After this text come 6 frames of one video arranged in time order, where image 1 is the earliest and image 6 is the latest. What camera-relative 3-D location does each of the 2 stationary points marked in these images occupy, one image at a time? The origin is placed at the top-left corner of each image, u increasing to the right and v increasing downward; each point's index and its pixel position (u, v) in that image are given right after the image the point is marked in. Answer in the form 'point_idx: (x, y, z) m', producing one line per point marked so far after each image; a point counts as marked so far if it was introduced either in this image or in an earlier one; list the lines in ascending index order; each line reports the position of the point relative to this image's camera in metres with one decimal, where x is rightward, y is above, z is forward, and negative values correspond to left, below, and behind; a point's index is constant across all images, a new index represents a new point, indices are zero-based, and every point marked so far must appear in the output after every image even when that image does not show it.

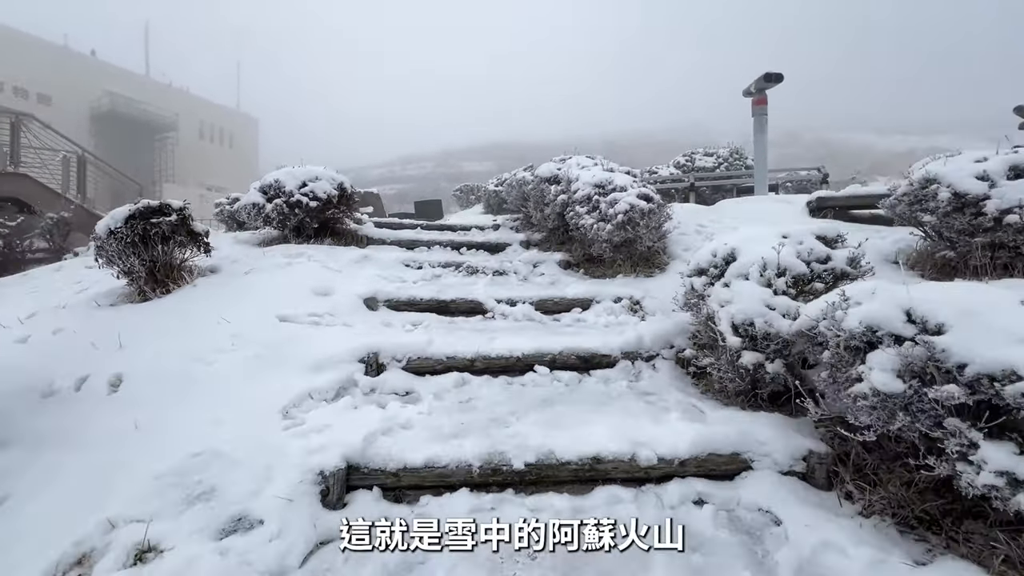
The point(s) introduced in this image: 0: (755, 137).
0: (+3.8, +2.4, +7.3) m
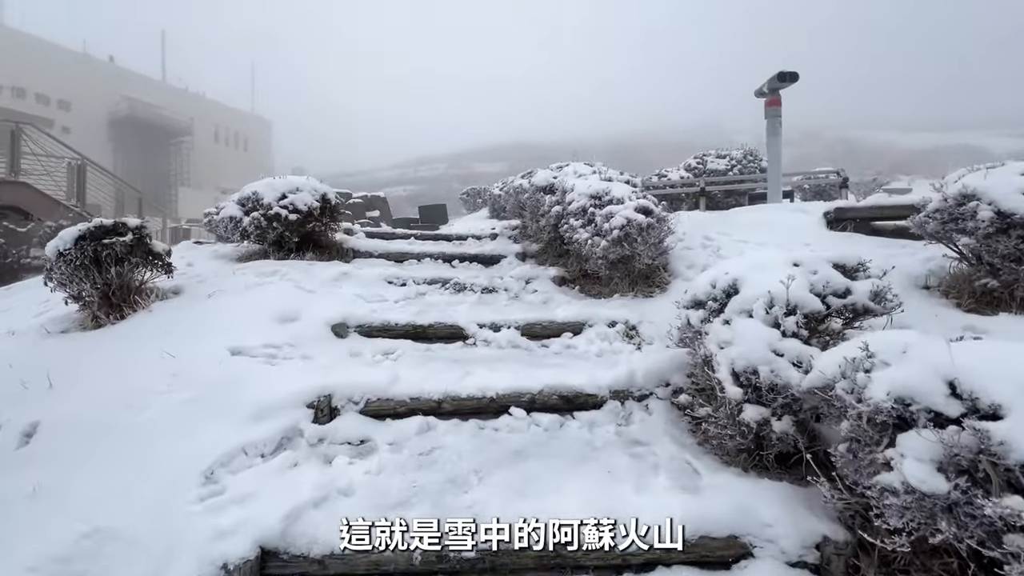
0: (+3.8, +2.2, +6.9) m
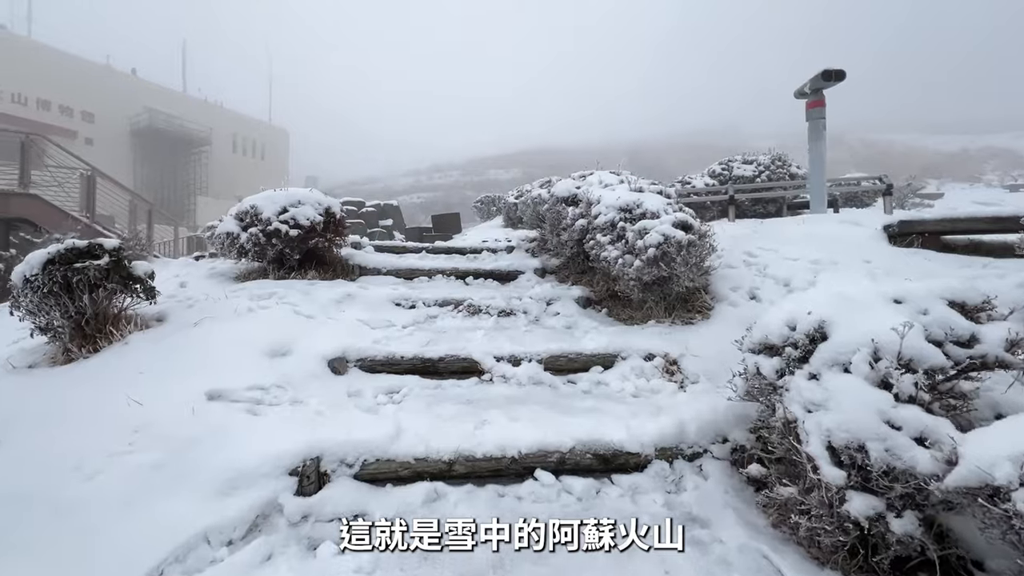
0: (+4.0, +1.9, +6.3) m
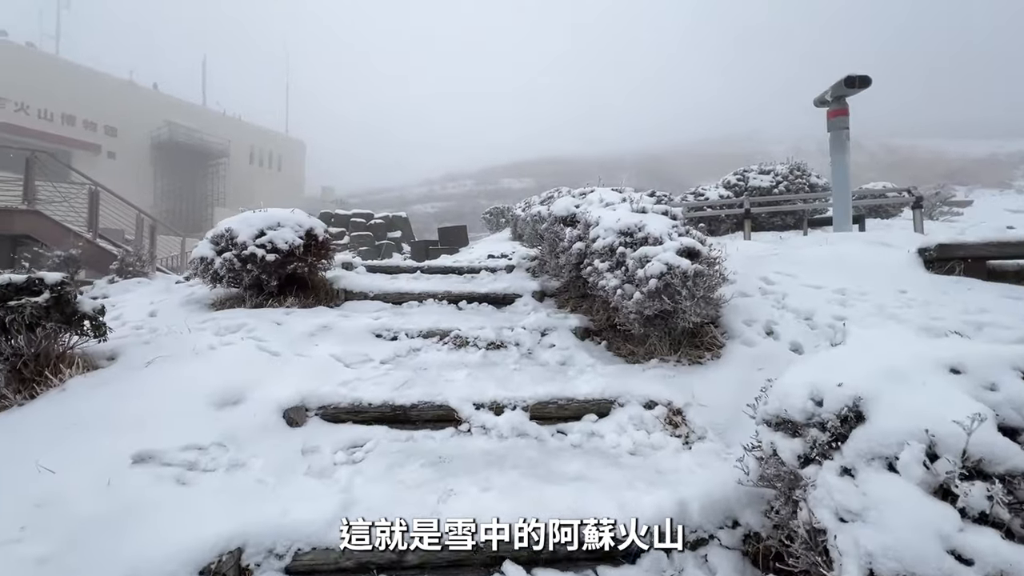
0: (+4.0, +1.6, +5.8) m
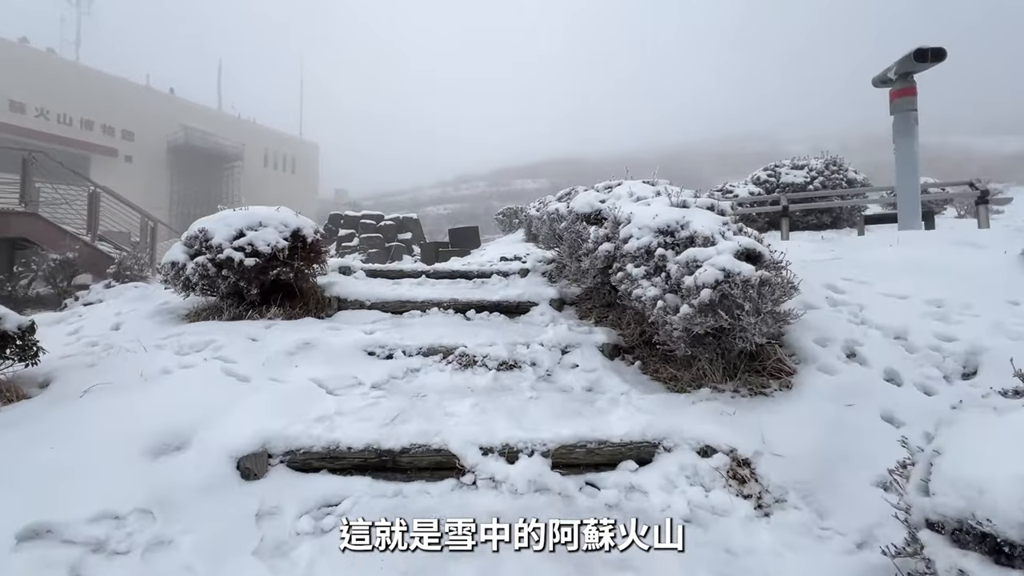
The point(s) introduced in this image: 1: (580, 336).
0: (+4.1, +1.6, +5.0) m
1: (+0.6, -0.4, +3.9) m
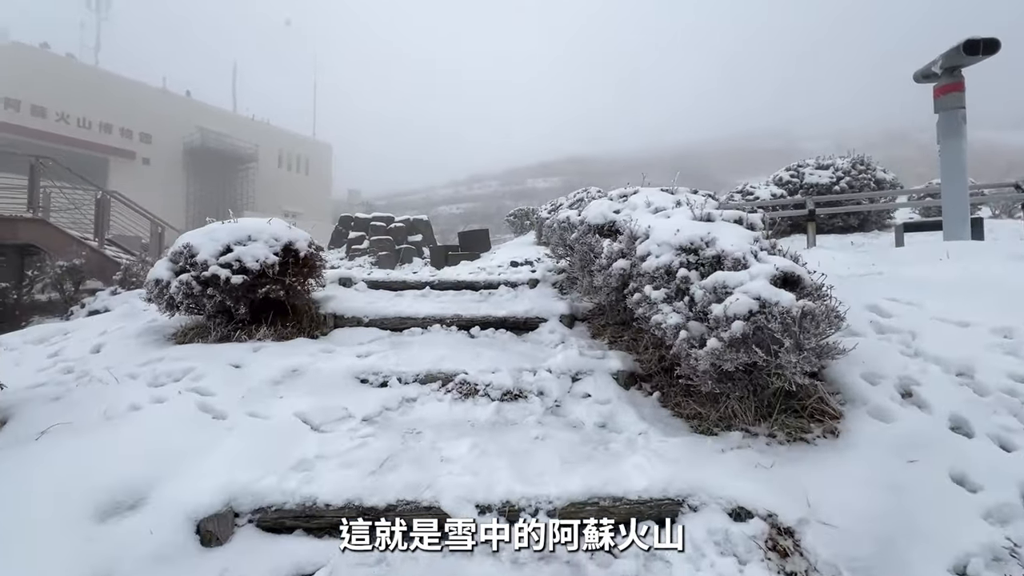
0: (+4.2, +1.4, +4.6) m
1: (+0.6, -0.6, +3.5) m
